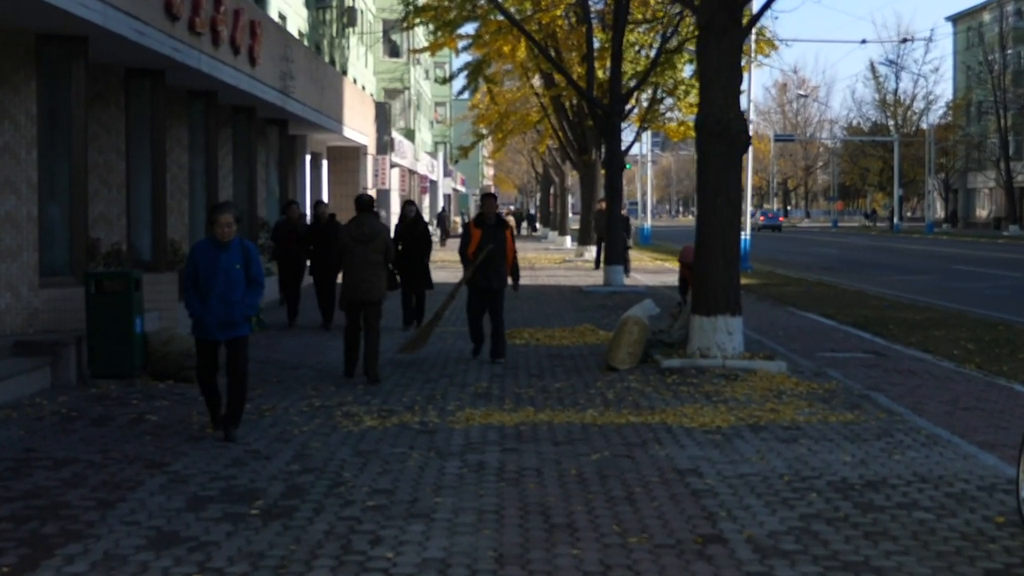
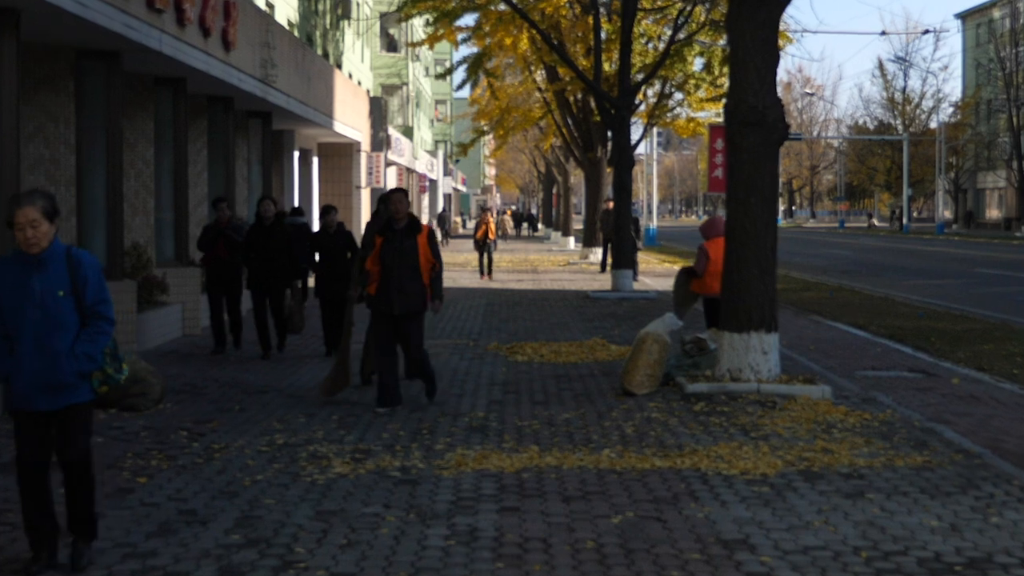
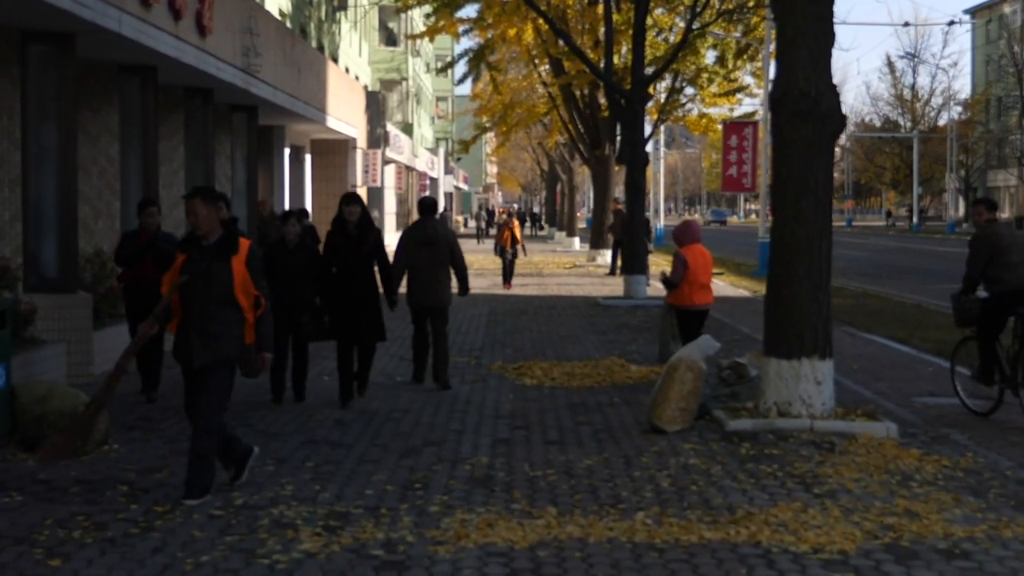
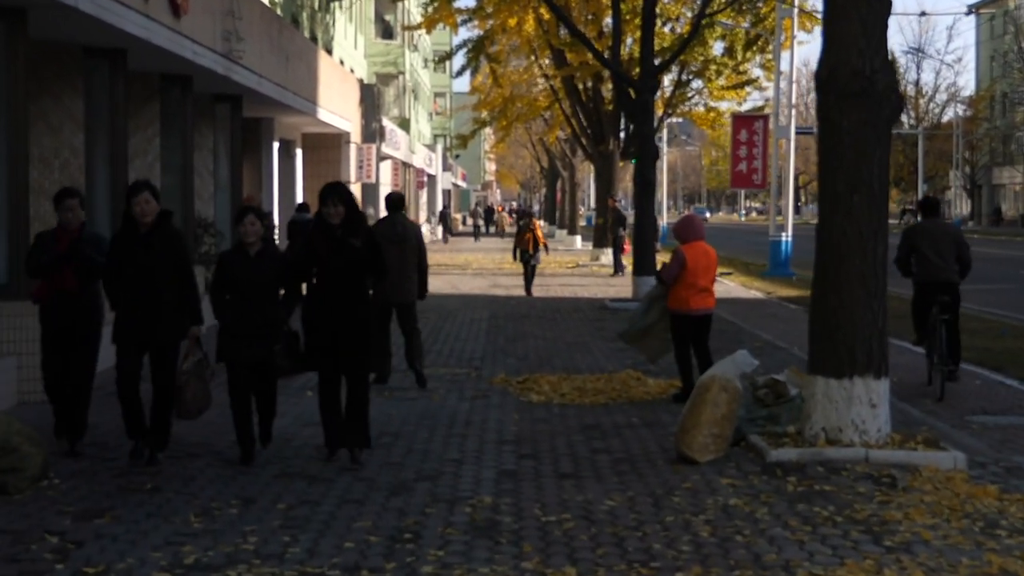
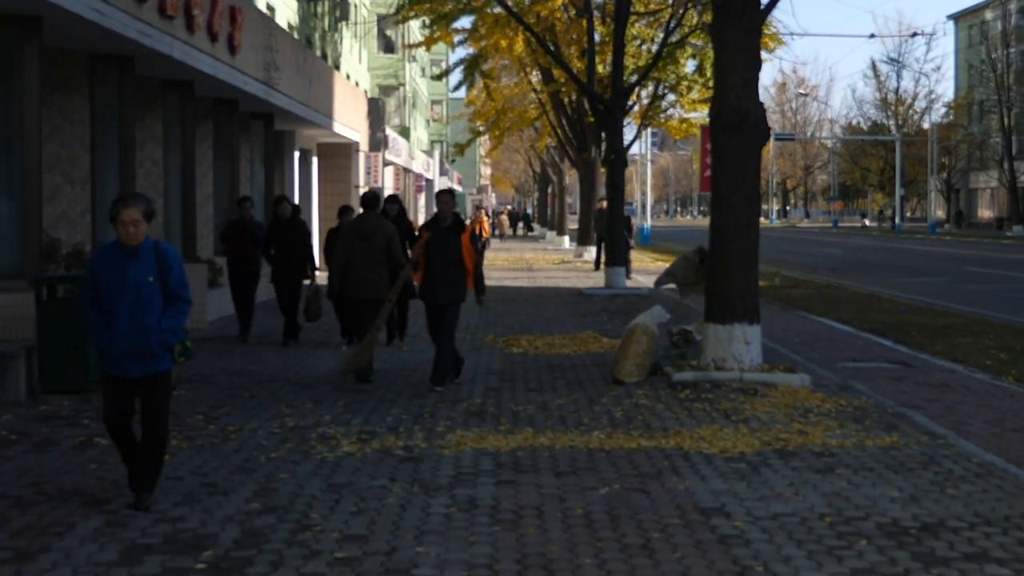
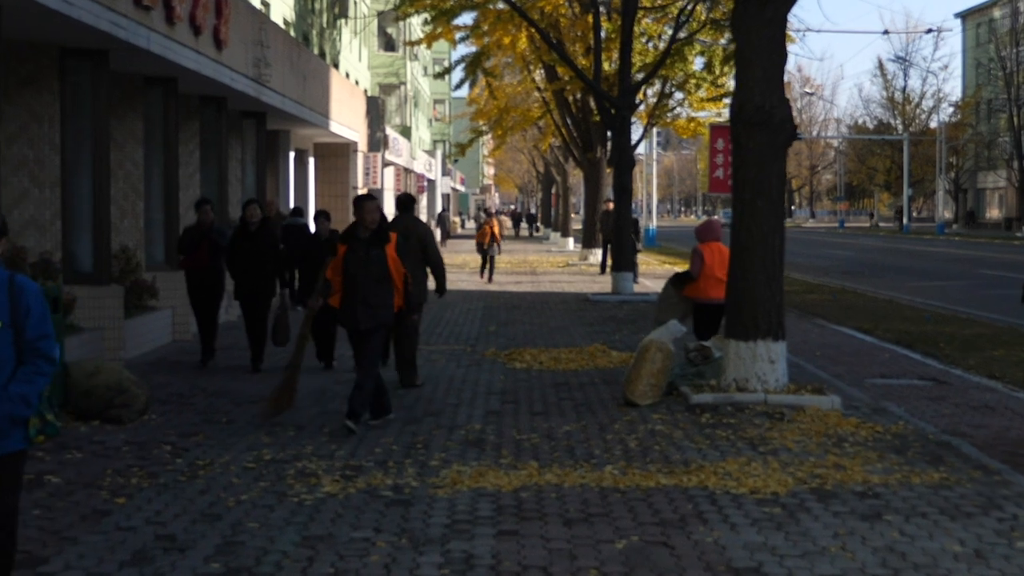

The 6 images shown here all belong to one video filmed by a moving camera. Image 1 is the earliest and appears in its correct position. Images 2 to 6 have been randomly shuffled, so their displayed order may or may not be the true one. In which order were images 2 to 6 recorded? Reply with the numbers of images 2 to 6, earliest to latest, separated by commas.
5, 2, 6, 3, 4
